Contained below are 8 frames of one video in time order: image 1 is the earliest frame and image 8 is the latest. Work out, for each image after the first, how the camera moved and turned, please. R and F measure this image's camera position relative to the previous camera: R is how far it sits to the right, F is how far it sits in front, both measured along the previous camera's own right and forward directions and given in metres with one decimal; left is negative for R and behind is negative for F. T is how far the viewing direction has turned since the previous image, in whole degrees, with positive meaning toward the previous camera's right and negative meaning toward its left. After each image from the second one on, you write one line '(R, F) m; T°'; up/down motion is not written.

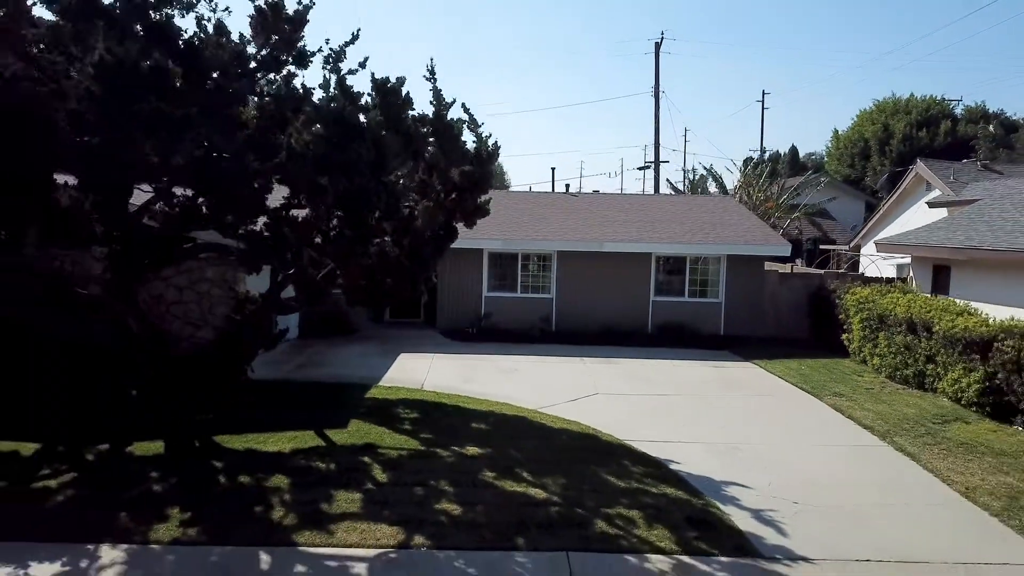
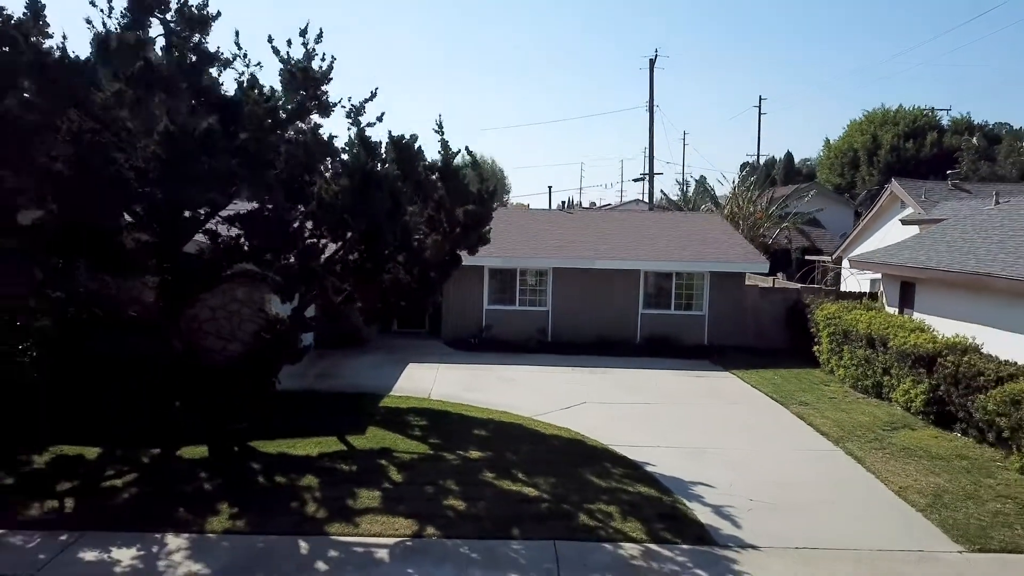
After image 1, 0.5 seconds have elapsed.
(0.0, -1.0) m; 0°
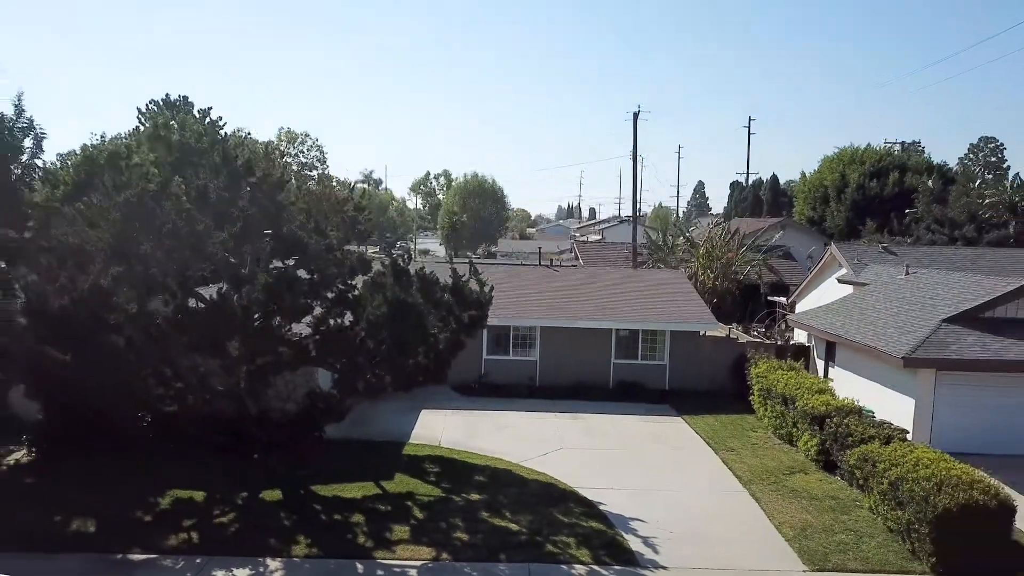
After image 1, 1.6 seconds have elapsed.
(+0.1, -2.8) m; 0°
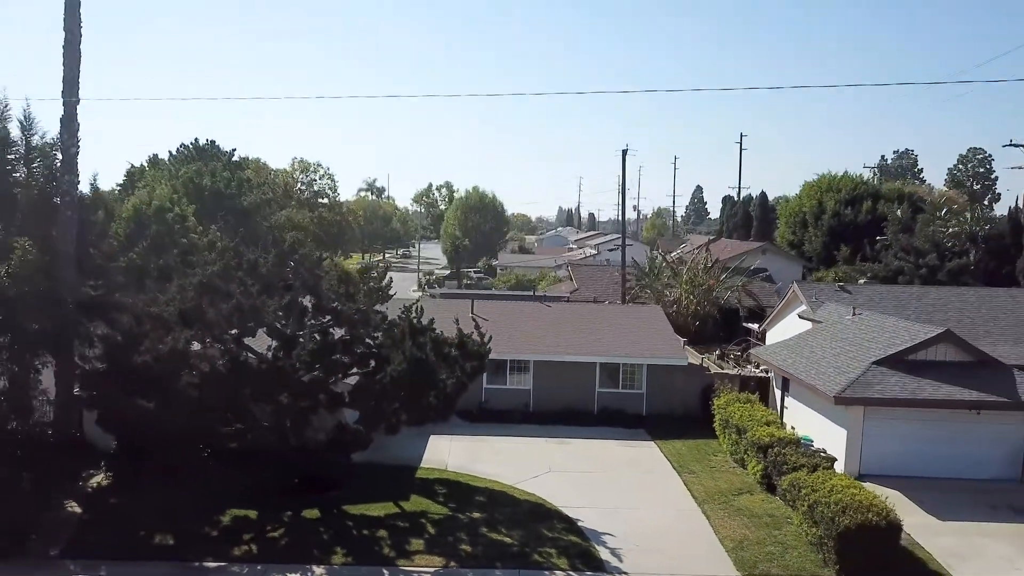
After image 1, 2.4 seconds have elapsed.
(+0.1, -2.3) m; 0°
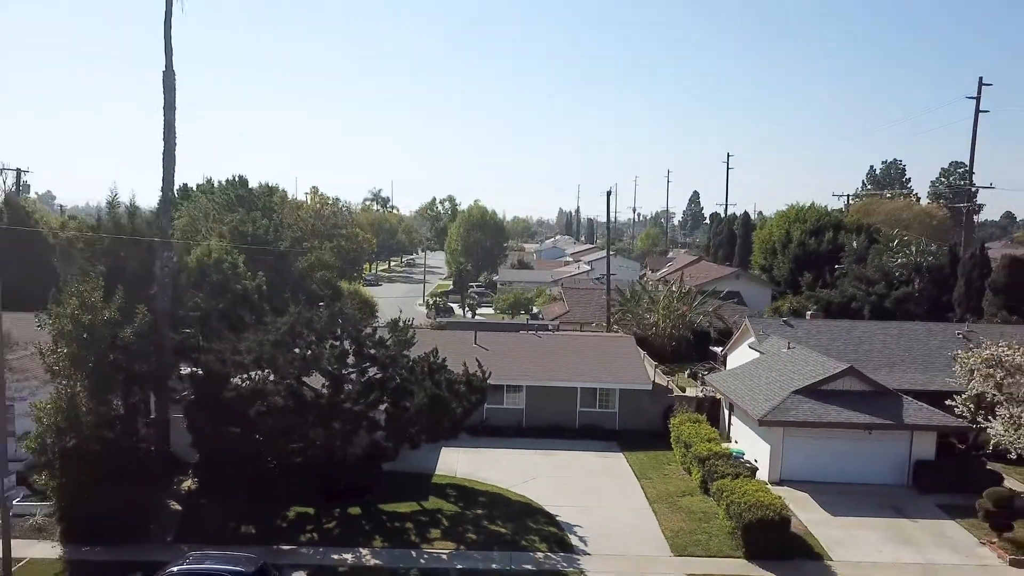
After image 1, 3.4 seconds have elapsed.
(+0.1, -4.0) m; 0°
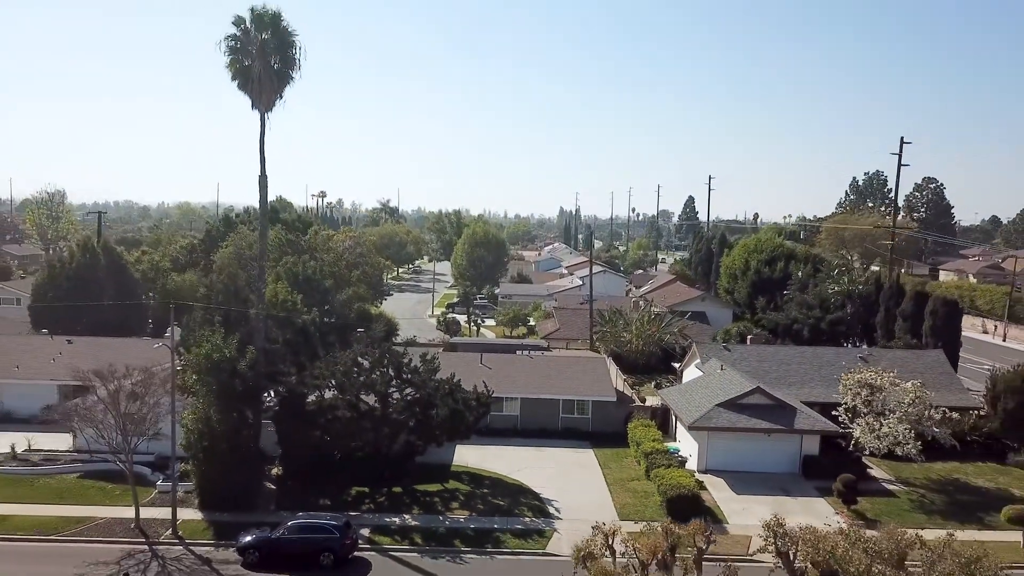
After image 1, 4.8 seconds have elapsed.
(+0.1, -6.8) m; 0°
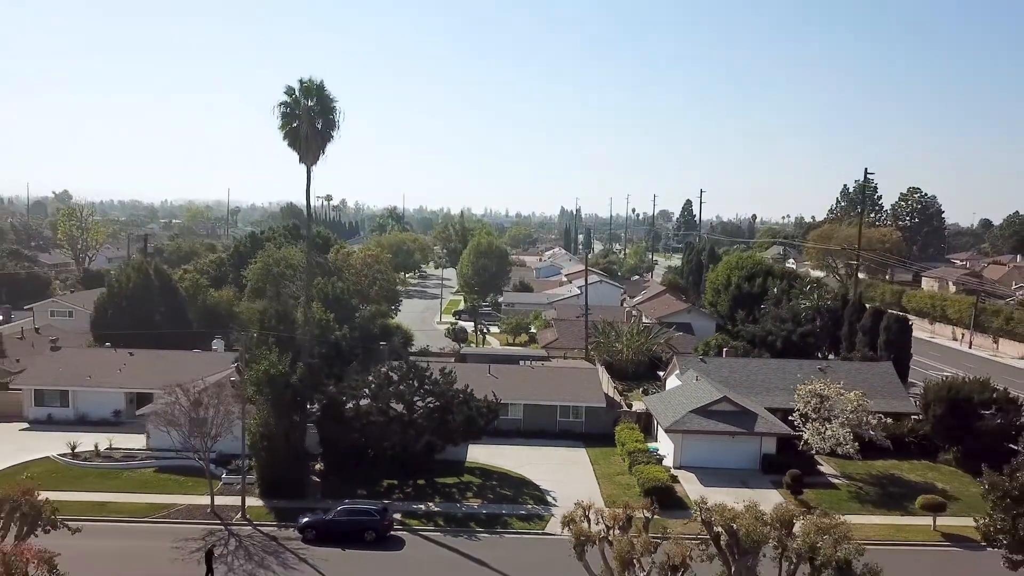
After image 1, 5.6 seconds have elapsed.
(-0.1, -4.7) m; 0°
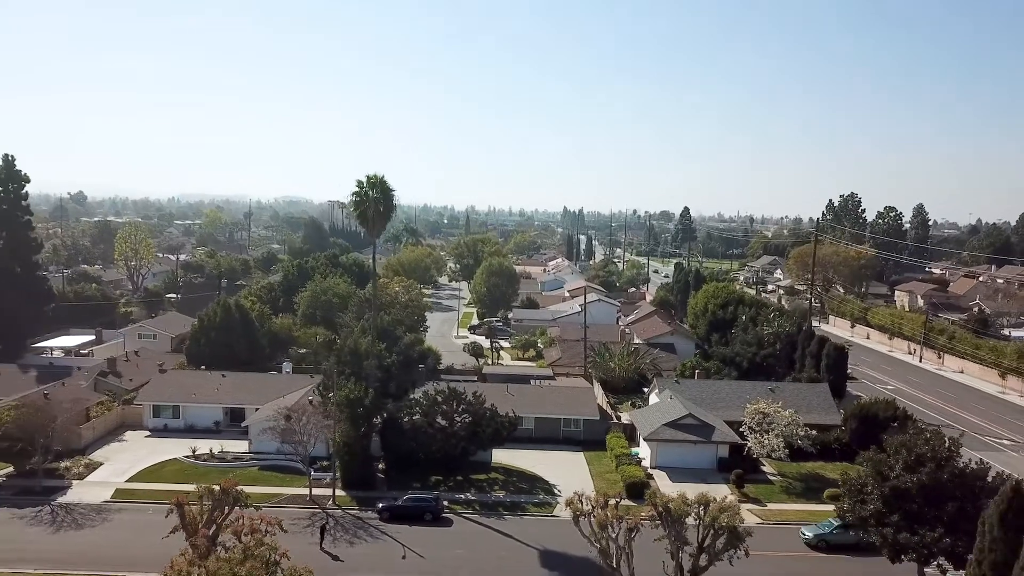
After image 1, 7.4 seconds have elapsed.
(-0.5, -9.3) m; 0°
